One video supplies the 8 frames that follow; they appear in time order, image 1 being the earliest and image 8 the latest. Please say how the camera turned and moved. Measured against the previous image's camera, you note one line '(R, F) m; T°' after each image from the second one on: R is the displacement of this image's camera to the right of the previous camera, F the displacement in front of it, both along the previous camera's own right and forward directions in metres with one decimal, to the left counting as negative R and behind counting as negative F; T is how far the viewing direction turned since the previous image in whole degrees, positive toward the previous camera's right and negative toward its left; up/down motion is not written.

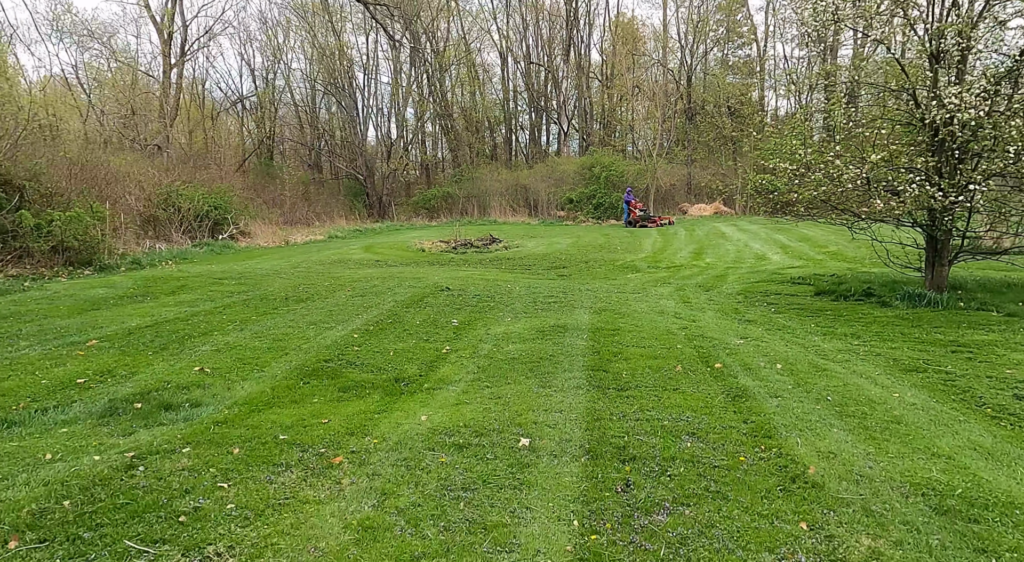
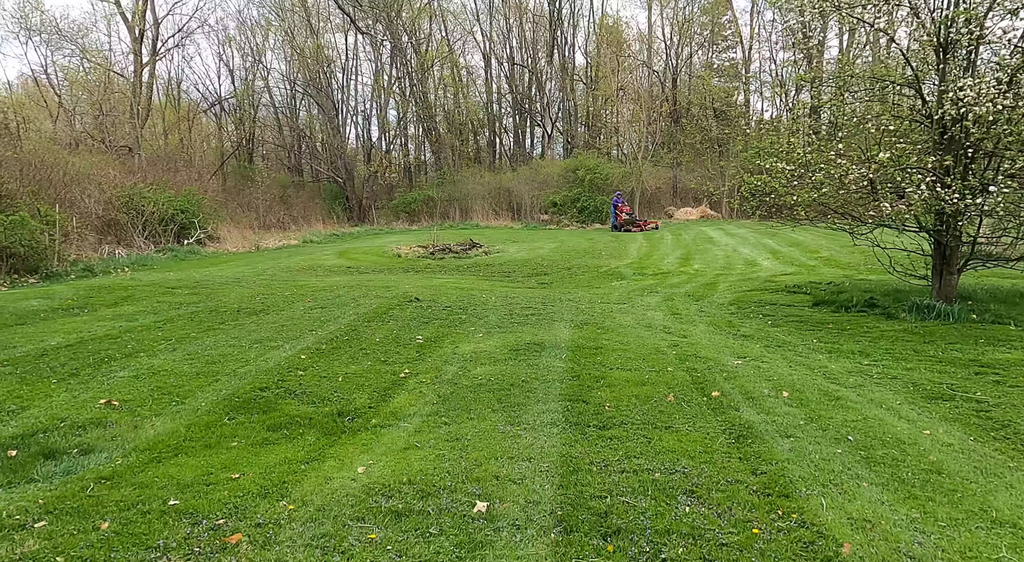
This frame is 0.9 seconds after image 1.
(+0.2, +0.8) m; +1°
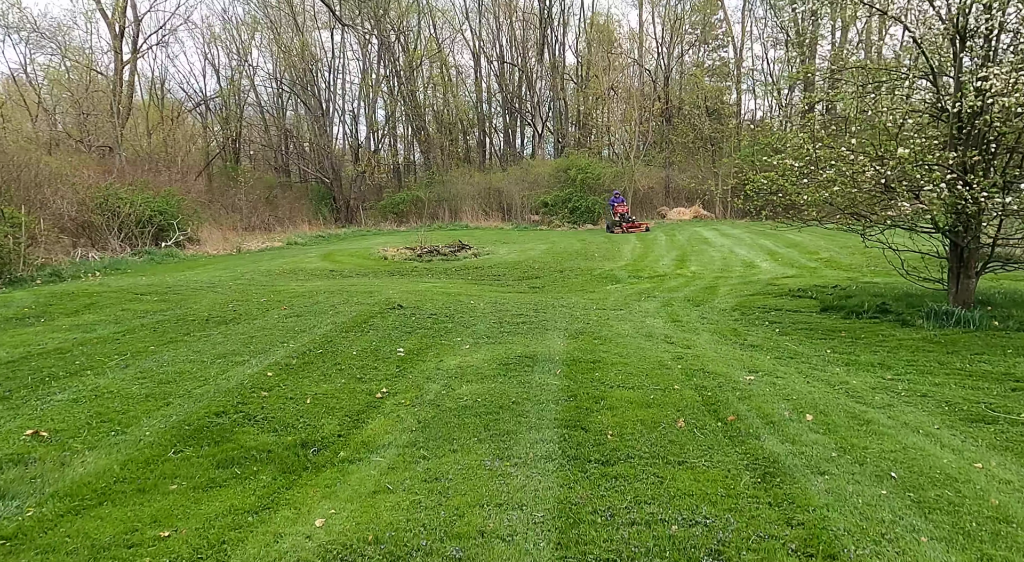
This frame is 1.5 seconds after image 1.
(0.0, +0.6) m; +1°
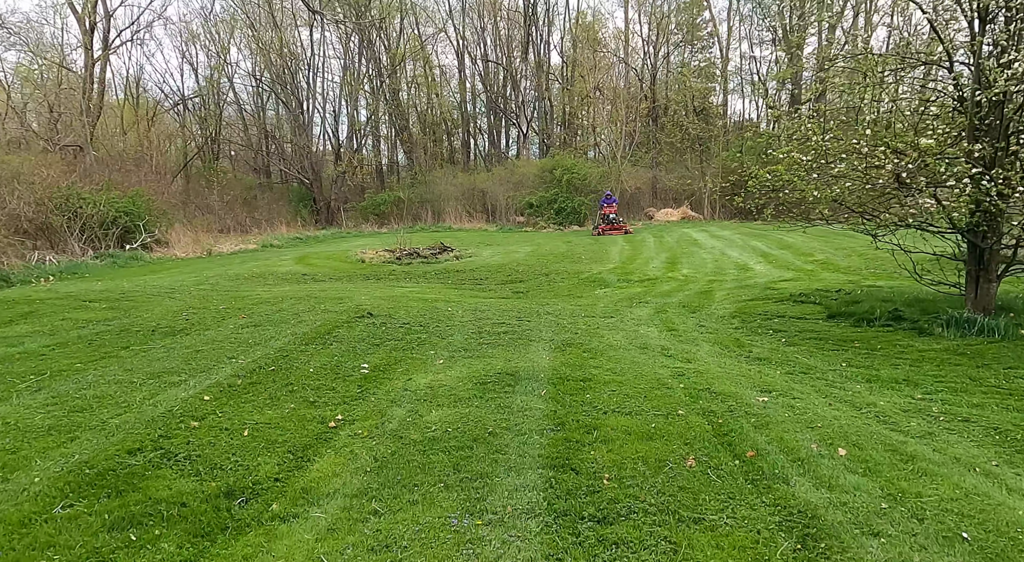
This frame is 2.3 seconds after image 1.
(+0.1, +0.8) m; +1°
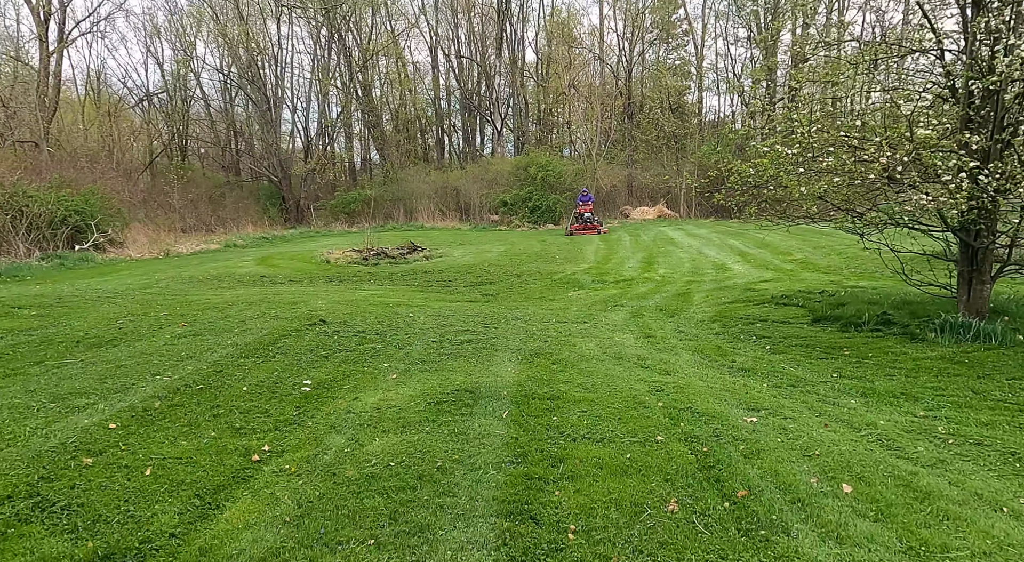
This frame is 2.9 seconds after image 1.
(+0.1, +0.6) m; +2°
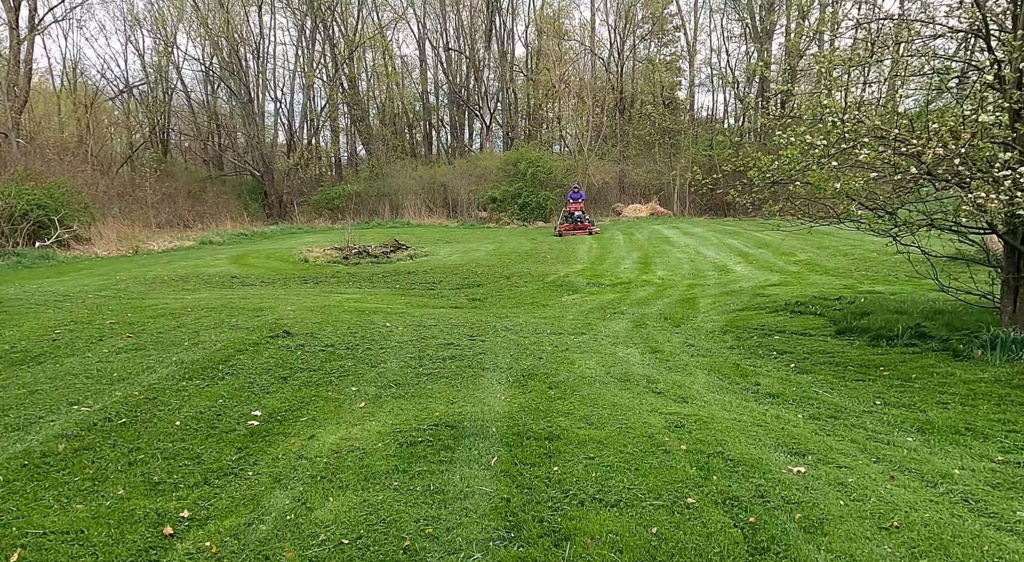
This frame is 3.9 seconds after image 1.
(0.0, +0.9) m; +1°
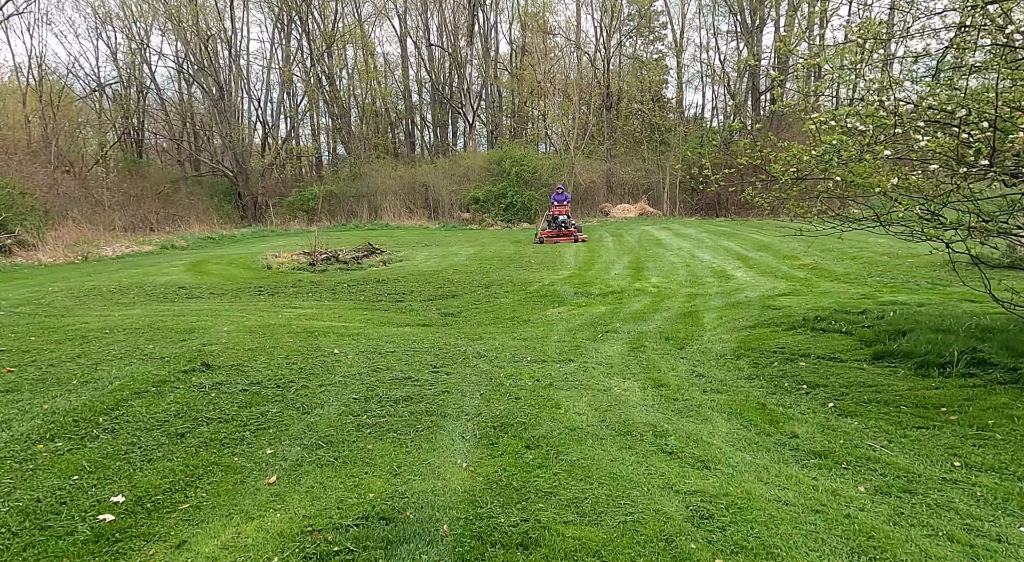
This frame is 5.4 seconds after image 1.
(+0.1, +1.2) m; +1°
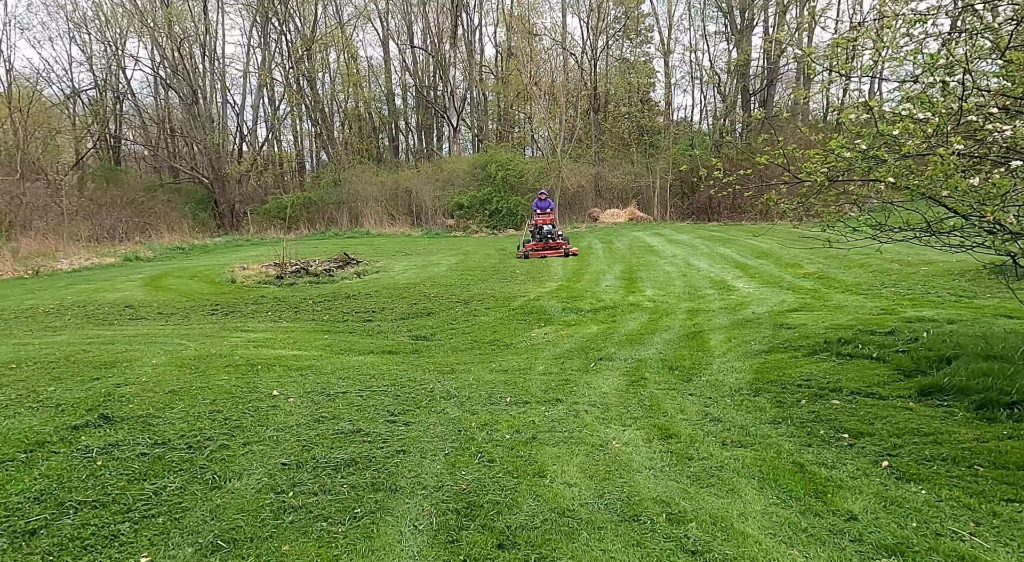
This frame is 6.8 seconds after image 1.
(+0.1, +1.0) m; +1°
